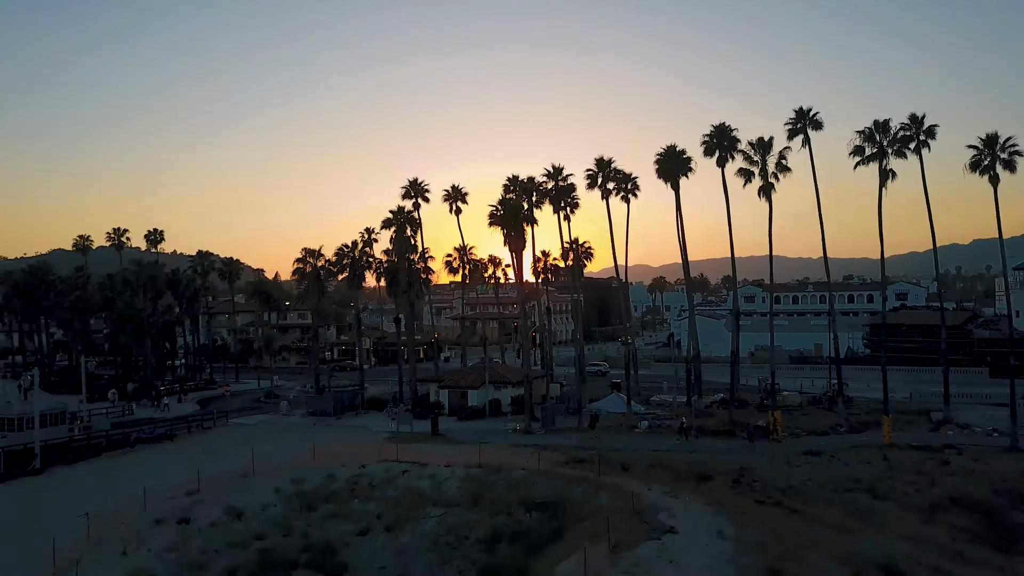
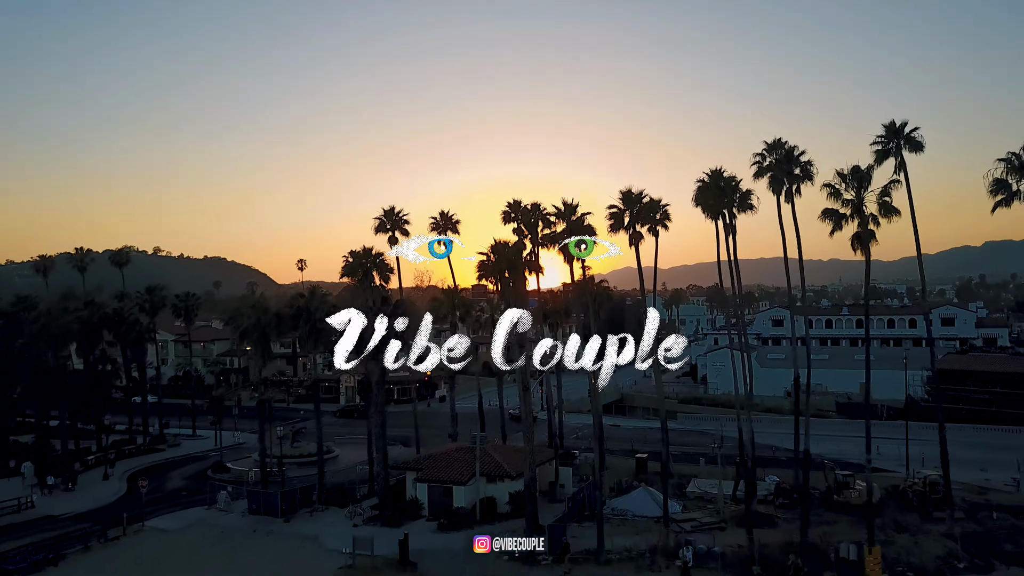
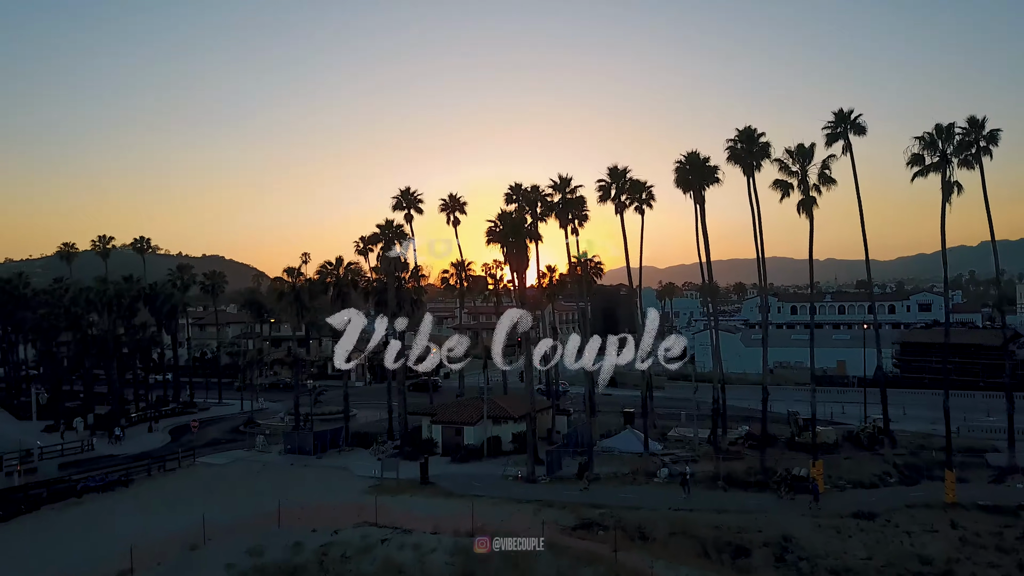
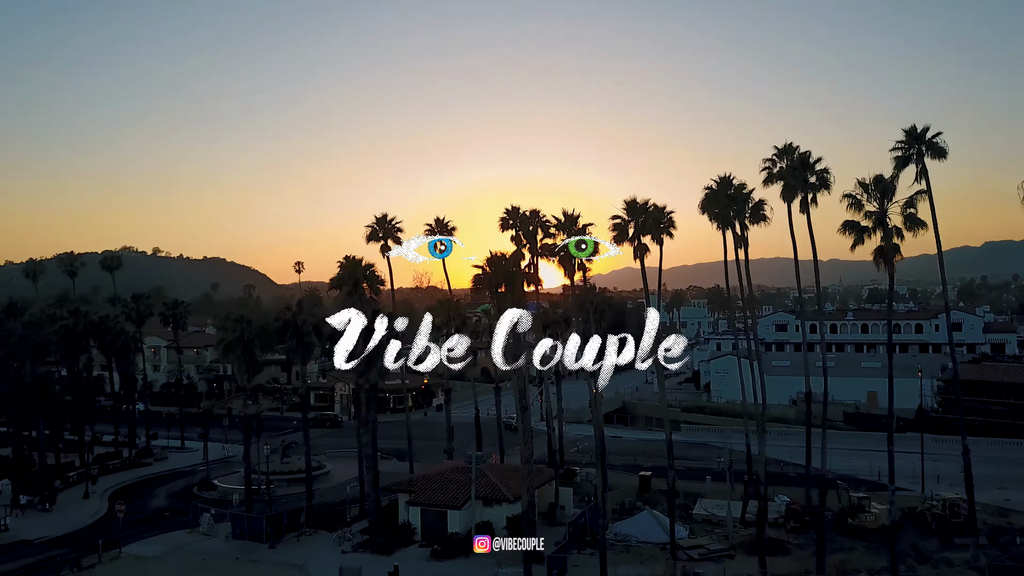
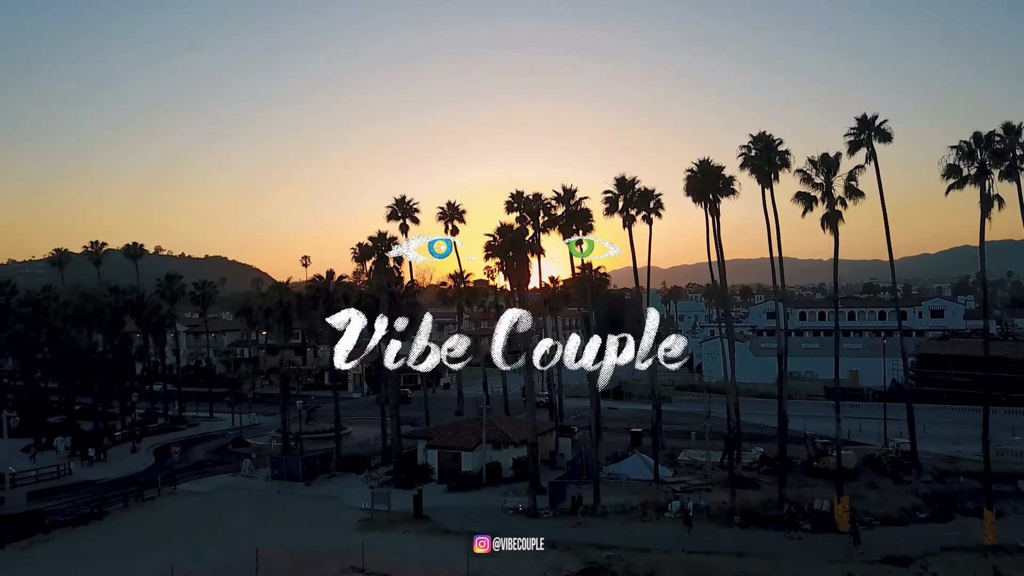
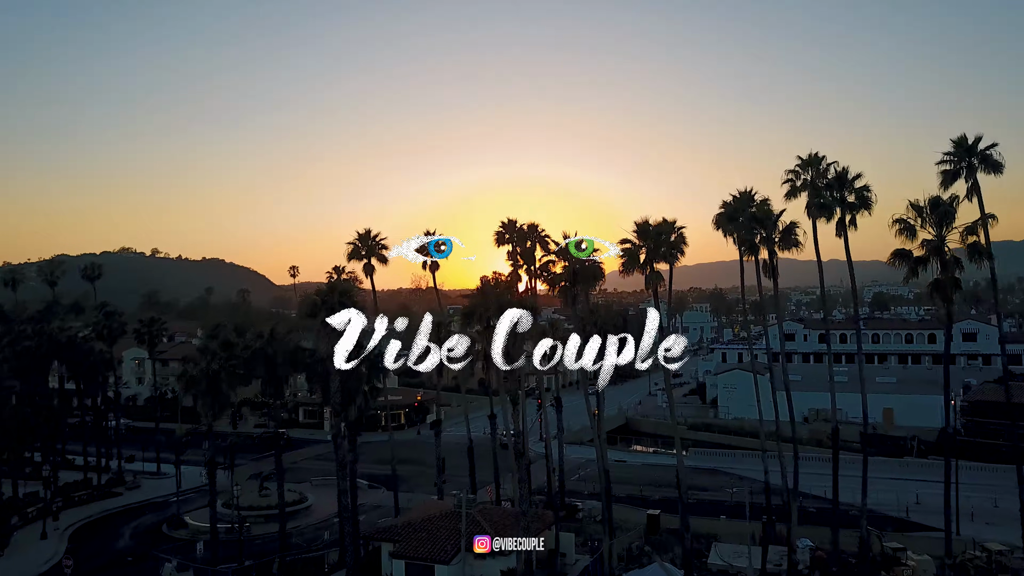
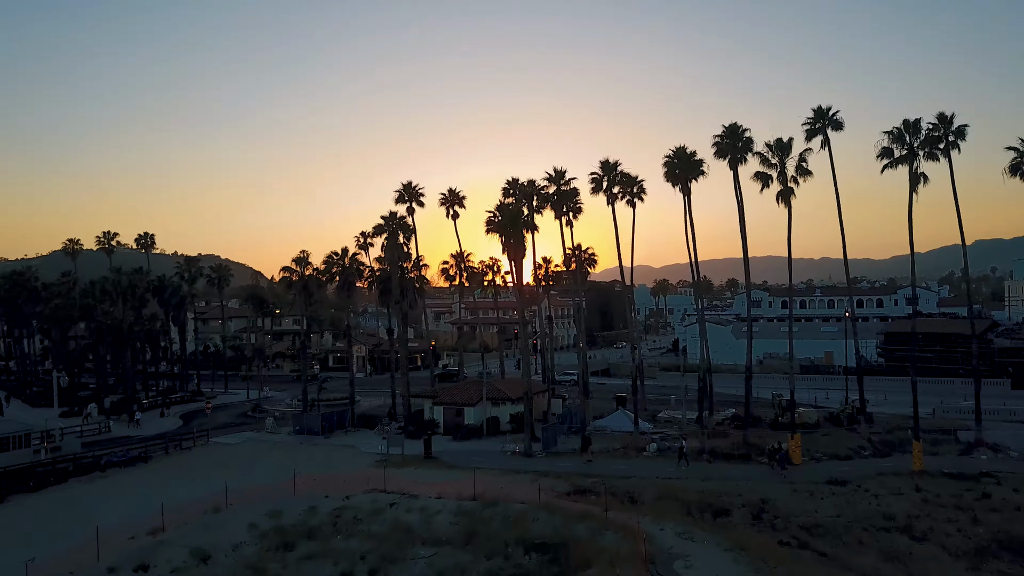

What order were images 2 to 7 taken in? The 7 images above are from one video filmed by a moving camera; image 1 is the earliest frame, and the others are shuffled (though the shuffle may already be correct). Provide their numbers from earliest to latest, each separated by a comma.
7, 3, 5, 2, 4, 6
